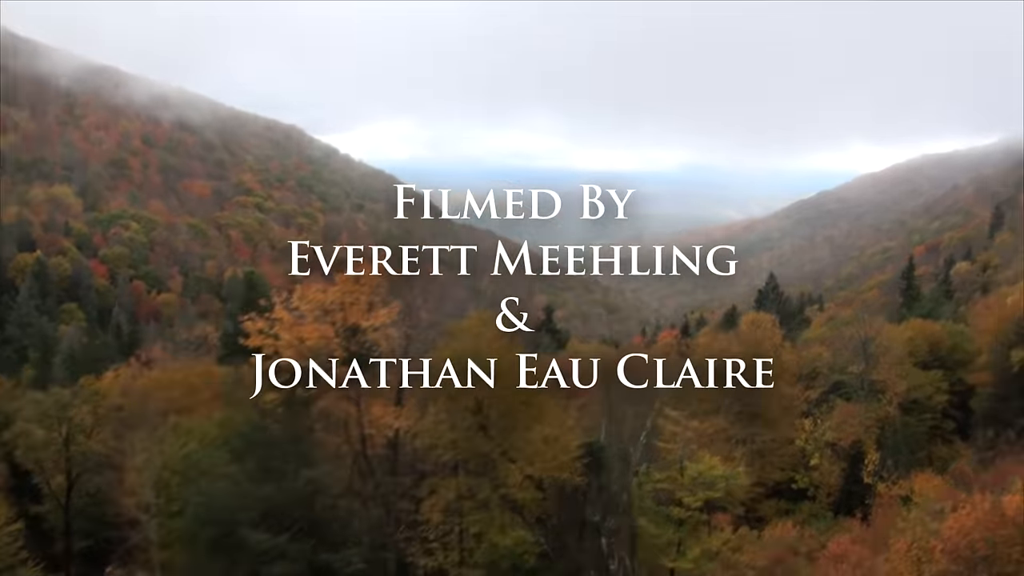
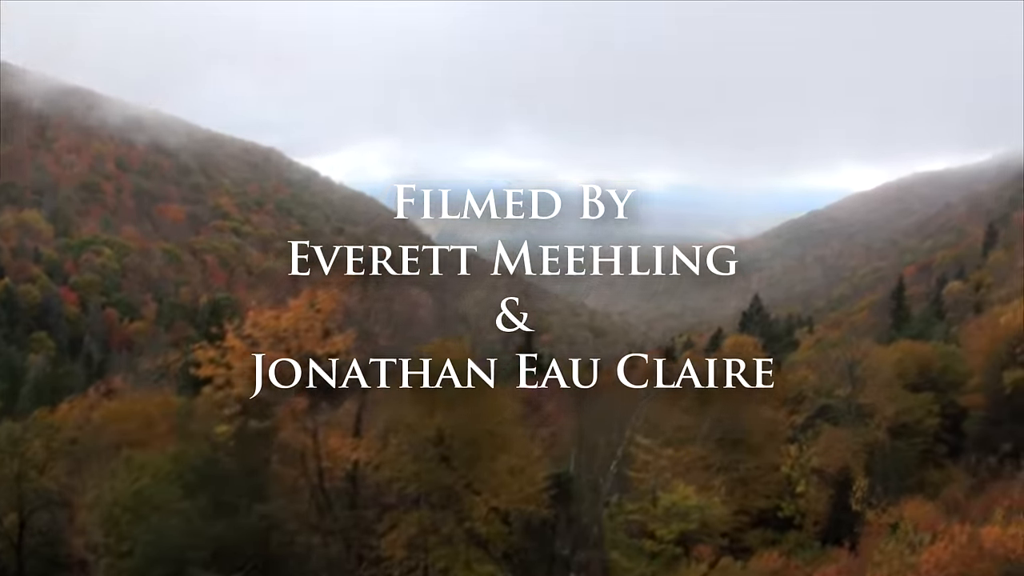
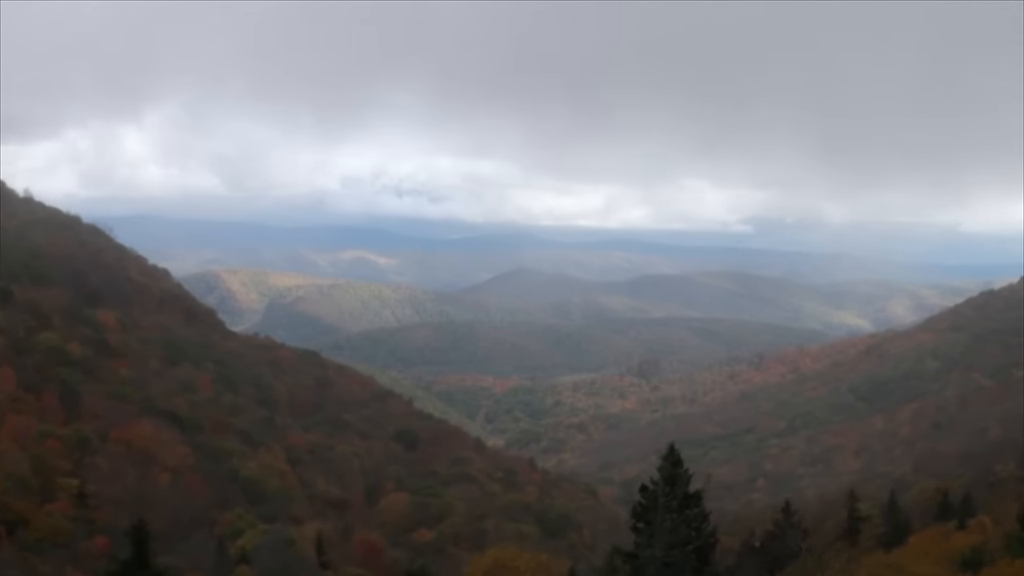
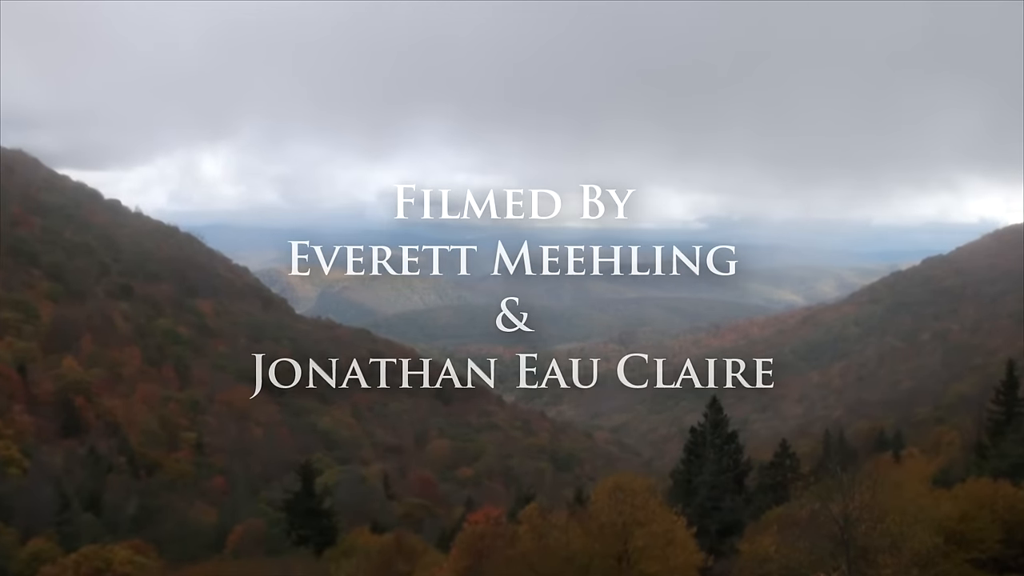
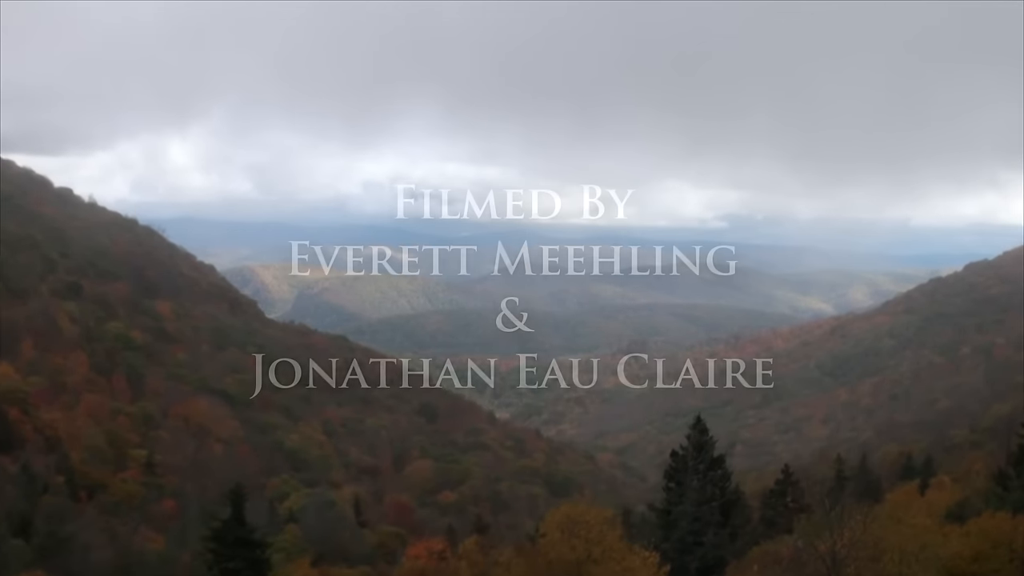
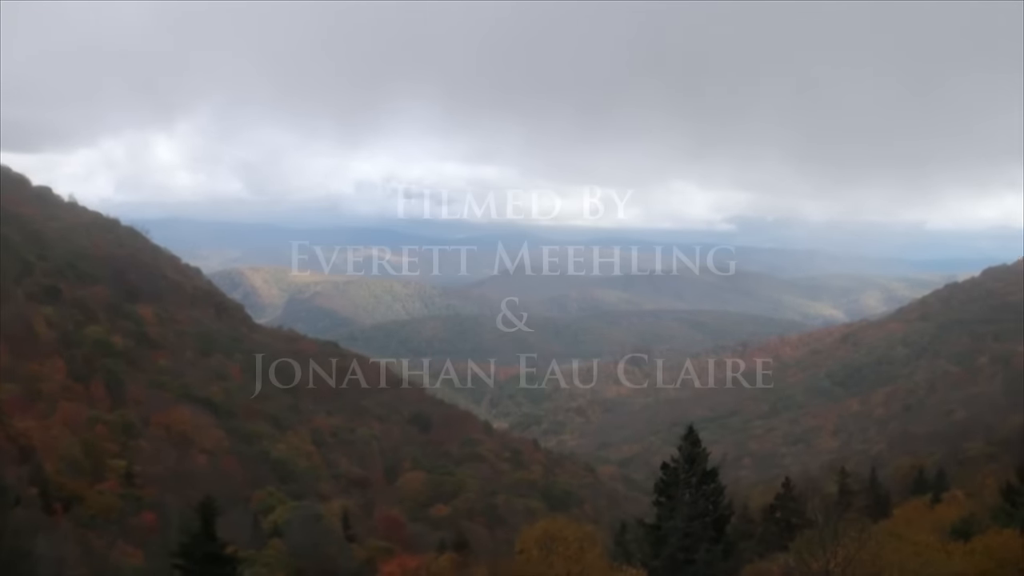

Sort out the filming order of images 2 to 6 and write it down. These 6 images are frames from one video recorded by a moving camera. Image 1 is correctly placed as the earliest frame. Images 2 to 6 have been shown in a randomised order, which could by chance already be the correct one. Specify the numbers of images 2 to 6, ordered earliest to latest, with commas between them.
2, 4, 5, 6, 3
